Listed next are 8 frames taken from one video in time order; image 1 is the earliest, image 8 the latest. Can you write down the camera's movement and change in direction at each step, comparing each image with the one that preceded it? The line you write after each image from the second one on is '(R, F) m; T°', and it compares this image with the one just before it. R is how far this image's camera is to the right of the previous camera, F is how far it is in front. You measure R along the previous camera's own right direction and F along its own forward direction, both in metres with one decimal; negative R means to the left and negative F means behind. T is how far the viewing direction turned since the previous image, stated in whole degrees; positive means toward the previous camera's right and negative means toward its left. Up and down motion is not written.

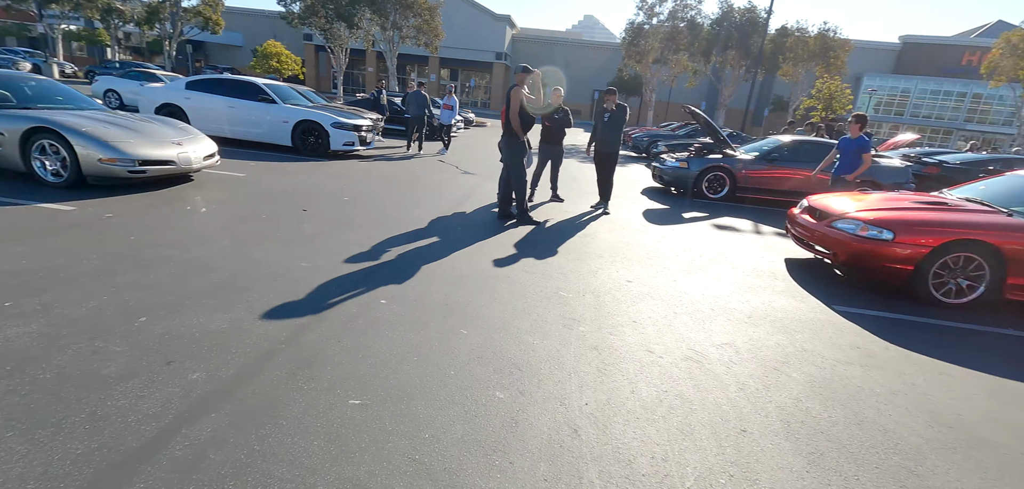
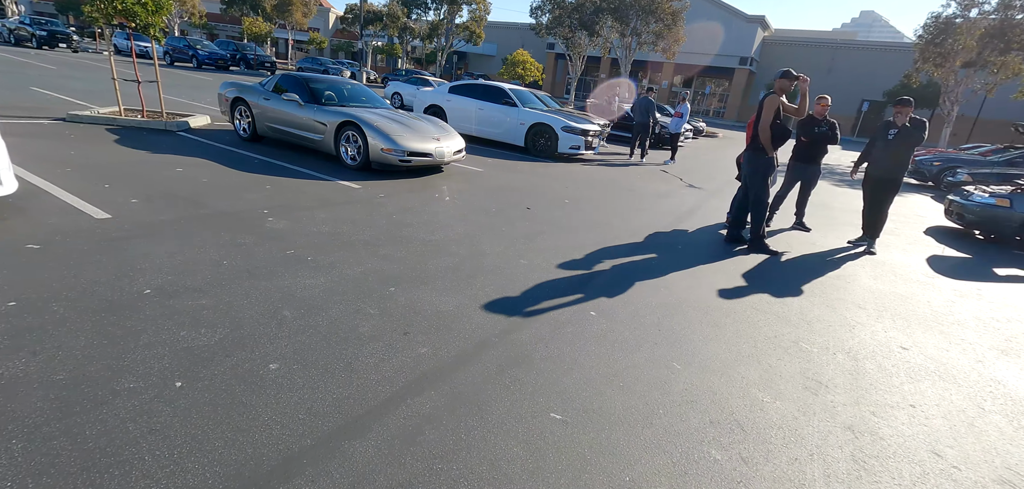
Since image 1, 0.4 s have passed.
(-0.1, +0.1) m; -23°
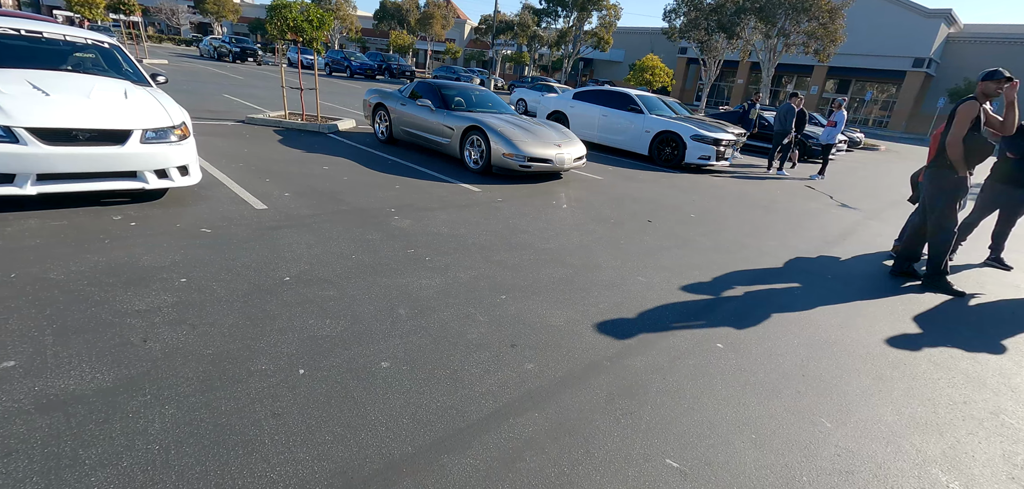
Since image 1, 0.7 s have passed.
(0.0, +0.2) m; -13°
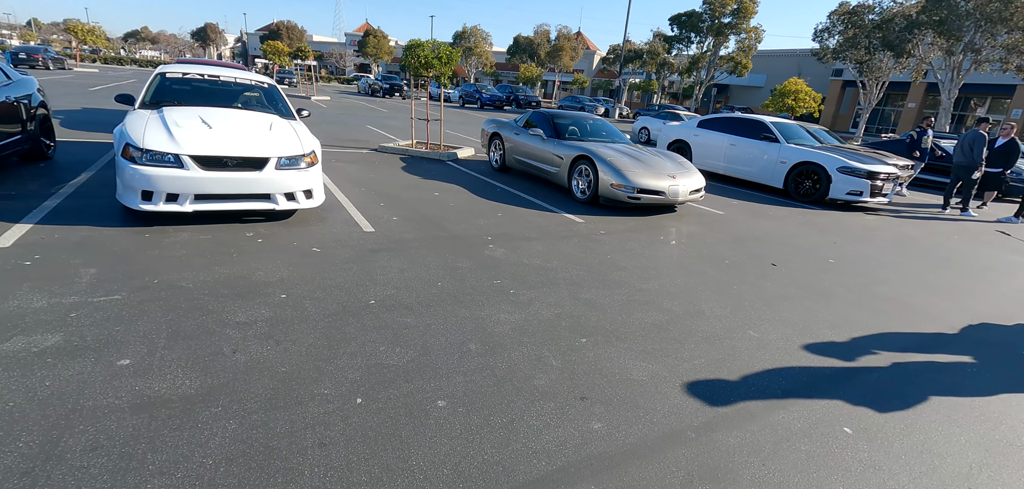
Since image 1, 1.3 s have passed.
(+0.3, +0.3) m; -14°
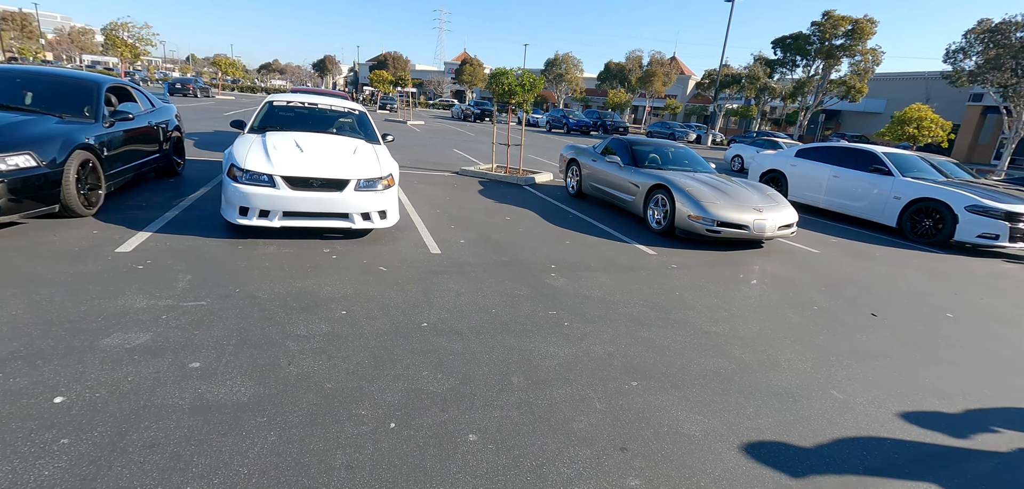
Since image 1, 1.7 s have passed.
(+0.2, +0.1) m; -10°
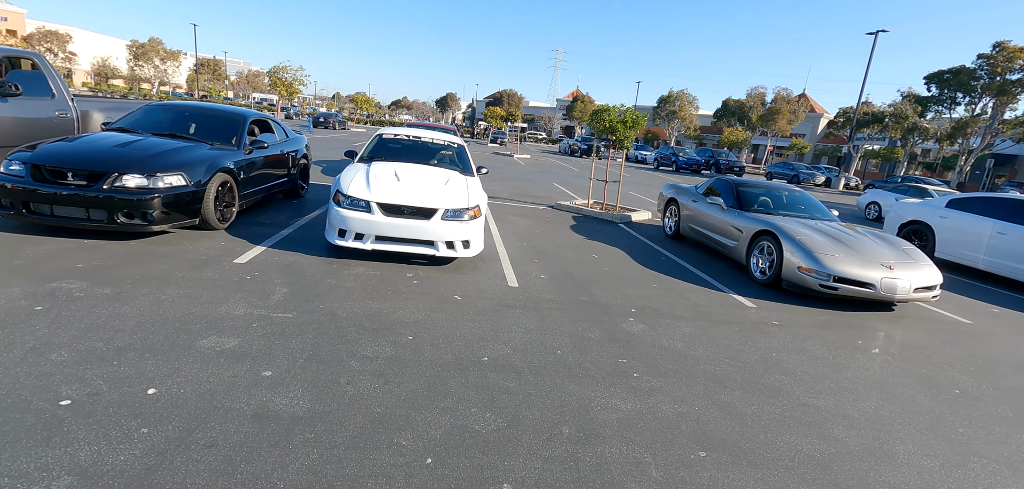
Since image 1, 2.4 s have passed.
(+0.3, +0.1) m; -12°
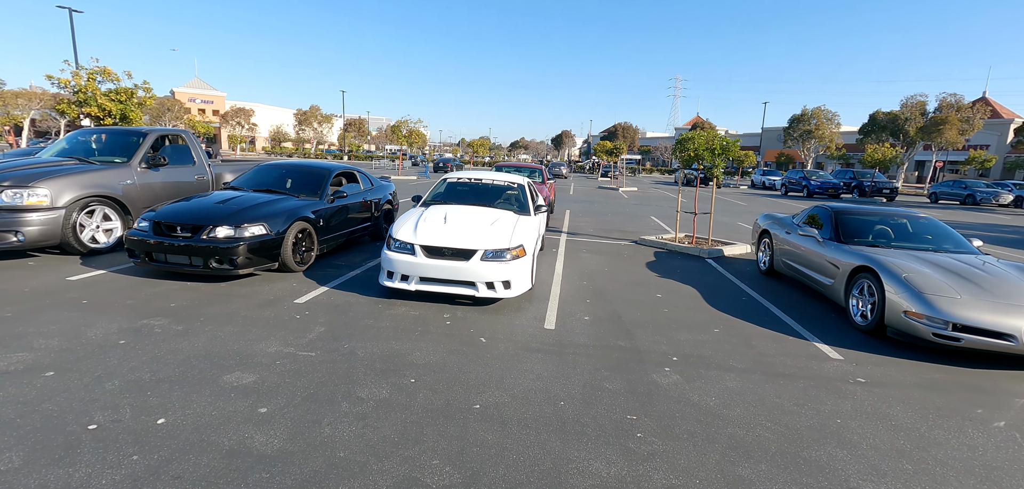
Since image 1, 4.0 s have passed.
(+1.0, +0.2) m; -15°
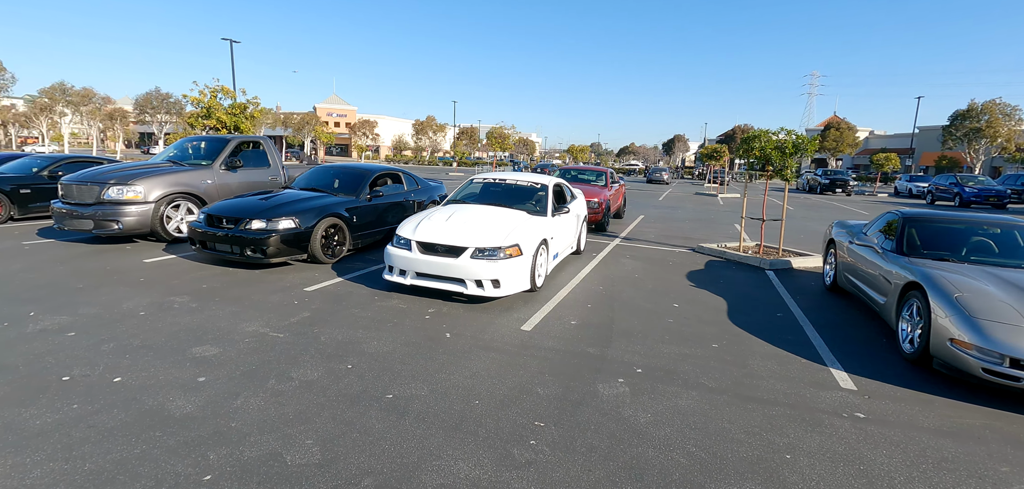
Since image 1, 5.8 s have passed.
(+1.4, +0.3) m; -14°
